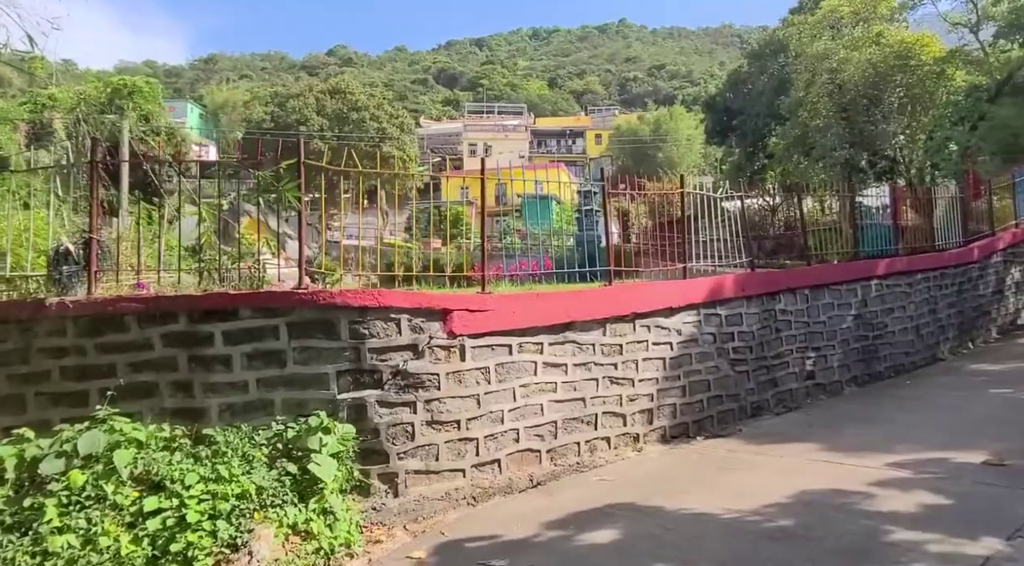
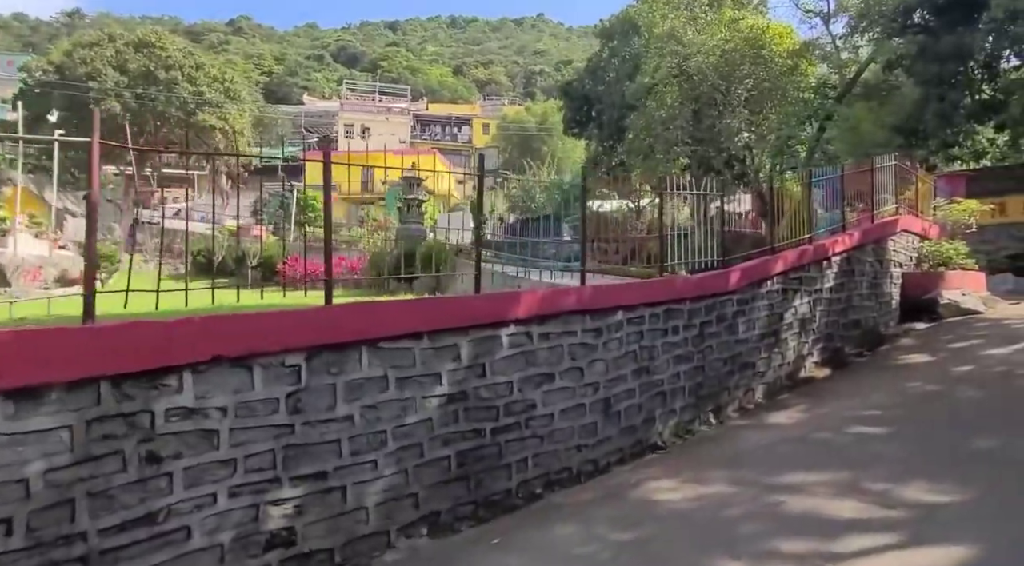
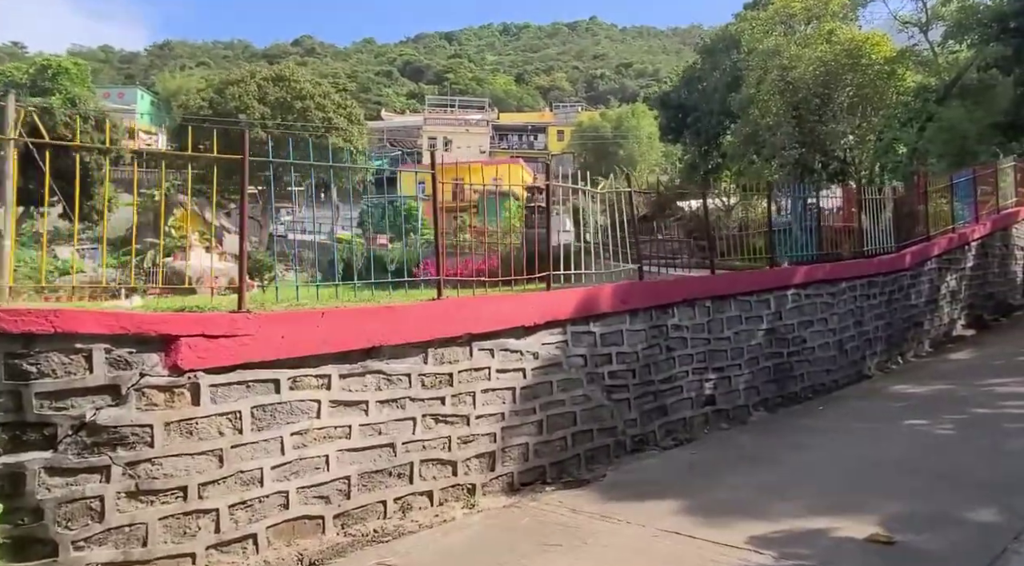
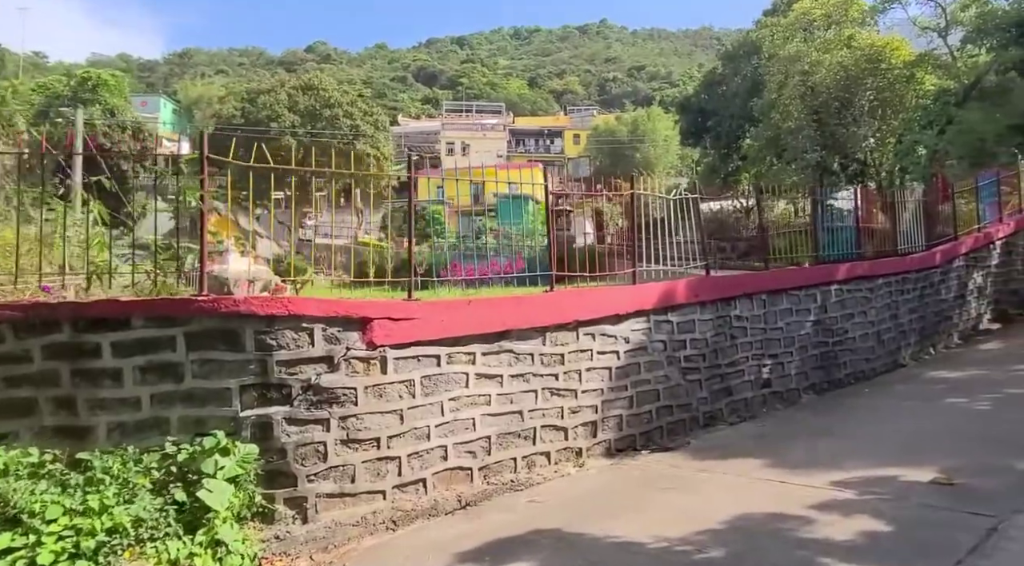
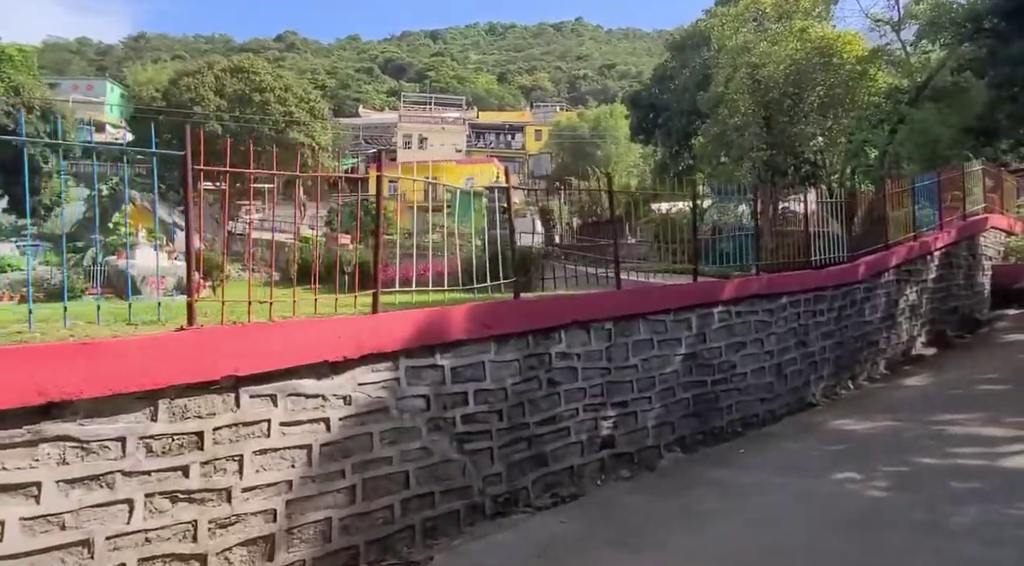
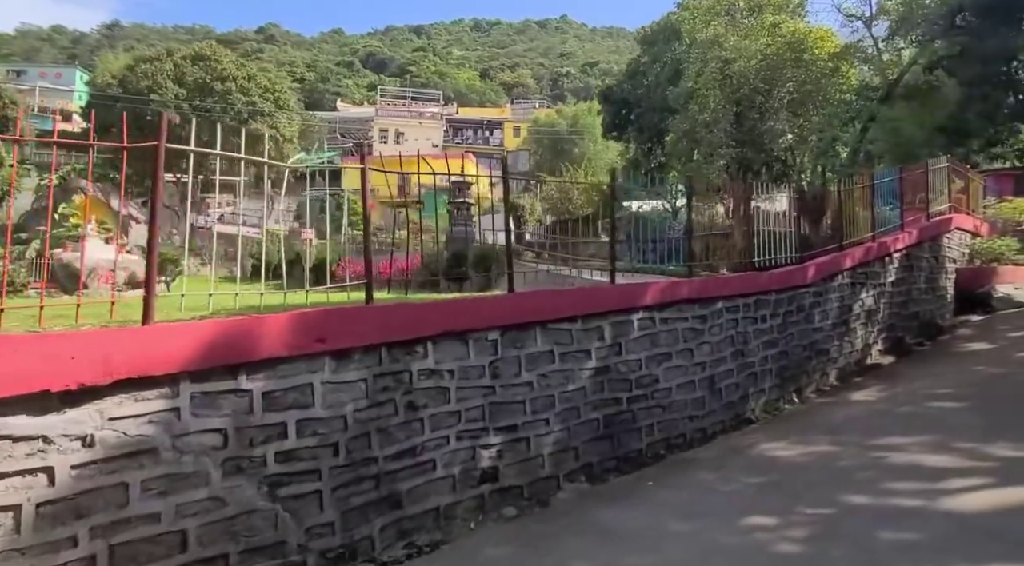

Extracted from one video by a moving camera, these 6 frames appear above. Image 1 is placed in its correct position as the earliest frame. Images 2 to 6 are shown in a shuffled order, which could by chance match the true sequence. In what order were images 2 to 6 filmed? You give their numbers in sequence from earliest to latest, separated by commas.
4, 3, 5, 6, 2
